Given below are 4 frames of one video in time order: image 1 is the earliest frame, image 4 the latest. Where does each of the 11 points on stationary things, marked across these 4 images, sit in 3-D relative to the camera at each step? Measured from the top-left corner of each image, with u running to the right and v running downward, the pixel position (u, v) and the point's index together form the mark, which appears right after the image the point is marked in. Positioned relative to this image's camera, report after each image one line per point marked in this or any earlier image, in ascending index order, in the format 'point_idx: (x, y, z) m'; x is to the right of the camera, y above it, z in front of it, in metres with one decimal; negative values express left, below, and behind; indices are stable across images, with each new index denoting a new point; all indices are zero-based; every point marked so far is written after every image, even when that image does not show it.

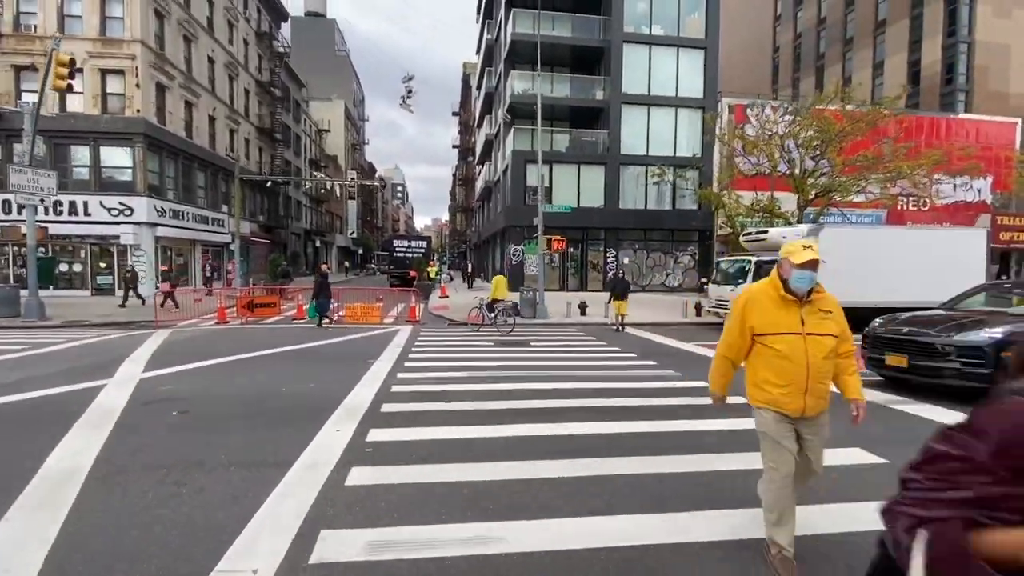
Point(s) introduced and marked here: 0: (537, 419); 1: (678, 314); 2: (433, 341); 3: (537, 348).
0: (+0.3, -1.7, +6.0) m
1: (+6.9, -1.1, +19.7) m
2: (-2.3, -1.5, +13.6) m
3: (+0.6, -1.6, +12.7) m
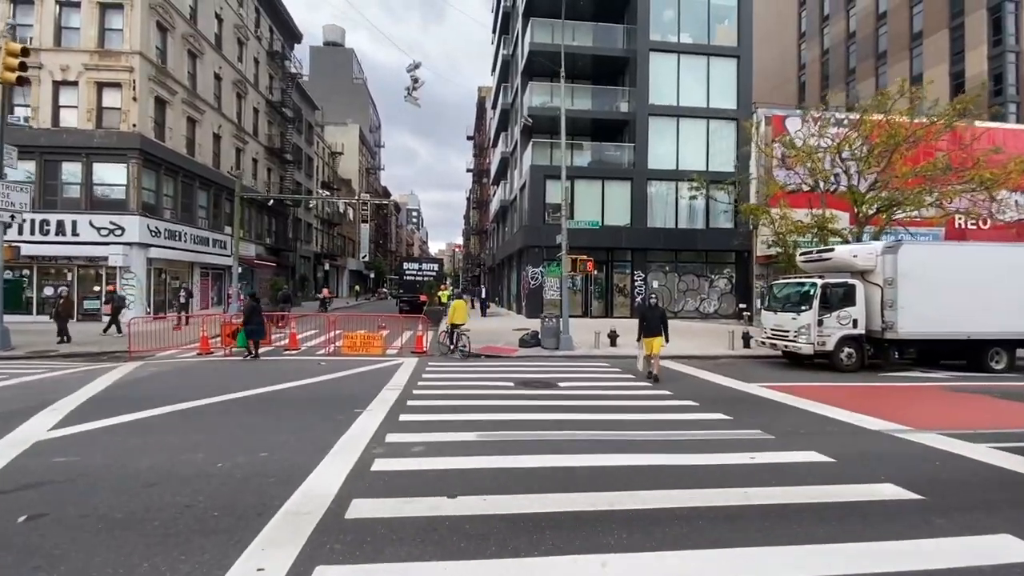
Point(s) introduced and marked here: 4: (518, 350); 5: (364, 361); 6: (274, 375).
0: (+0.7, -1.9, +3.7) m
1: (+7.6, -2.1, +17.1) m
2: (-1.7, -2.2, +11.3) m
3: (+1.2, -2.2, +10.3) m
4: (+0.2, -2.1, +16.2) m
5: (-4.4, -2.2, +14.3) m
6: (-5.9, -2.2, +11.9) m
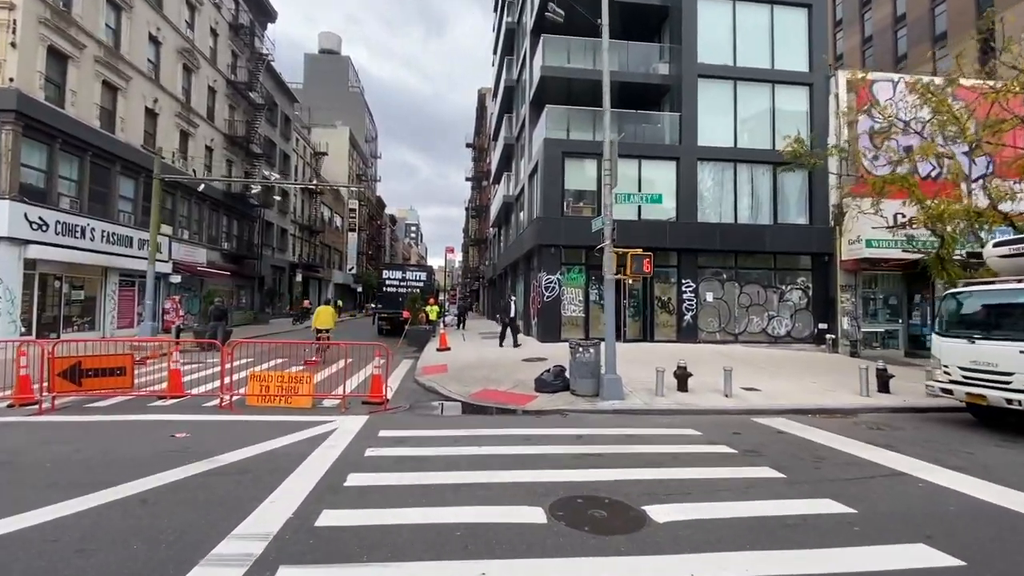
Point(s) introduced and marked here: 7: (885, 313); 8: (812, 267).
0: (+0.9, -1.7, -2.4) m
1: (+7.9, -2.4, +11.1) m
2: (-1.4, -2.2, +5.3) m
3: (+1.5, -2.2, +4.2) m
4: (+0.5, -2.4, +10.1) m
5: (-4.1, -2.3, +8.2) m
6: (-5.7, -2.2, +5.8) m
7: (+15.3, -1.0, +19.7) m
8: (+12.1, +0.9, +19.2) m
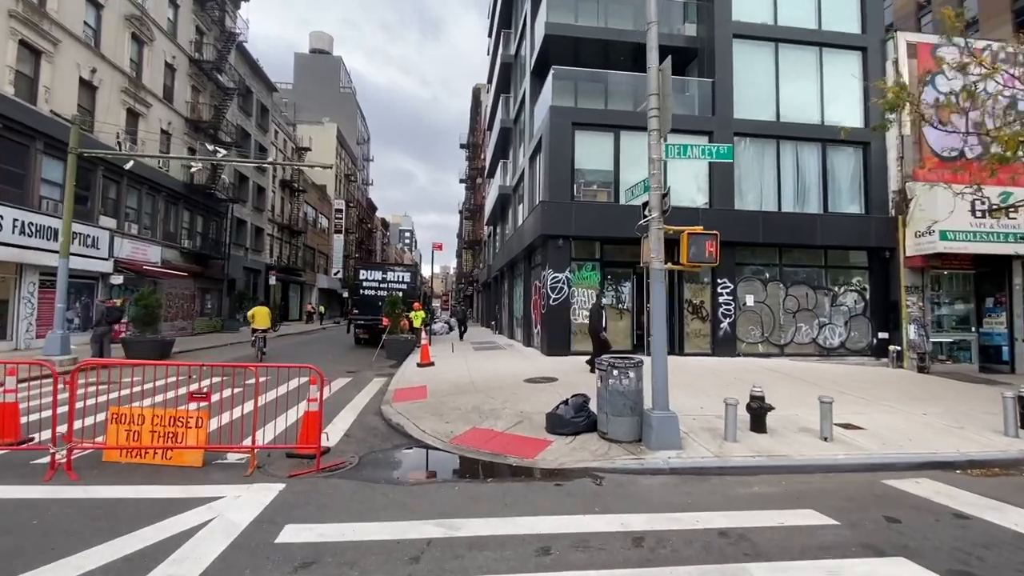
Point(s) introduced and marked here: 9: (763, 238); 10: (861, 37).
0: (+1.1, -1.4, -5.7) m
1: (+7.9, -2.3, +7.9) m
2: (-1.3, -2.1, +1.9) m
3: (+1.5, -2.0, +0.9) m
4: (+0.5, -2.3, +6.8) m
5: (-4.1, -2.2, +4.9) m
6: (-5.6, -2.1, +2.5) m
7: (+15.3, -1.1, +16.5) m
8: (+12.0, +0.8, +16.1) m
9: (+8.0, +1.6, +15.3) m
10: (+12.0, +8.6, +16.4) m
